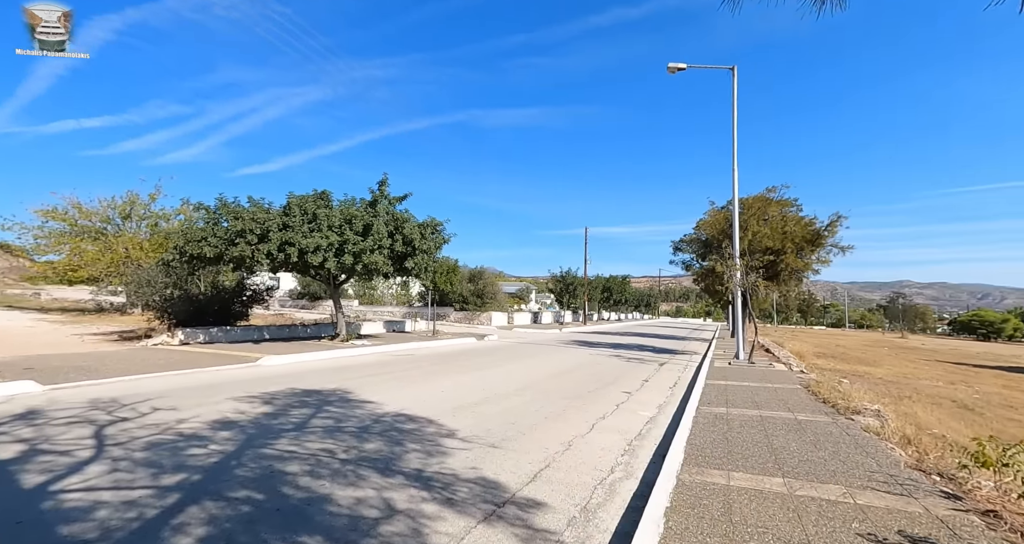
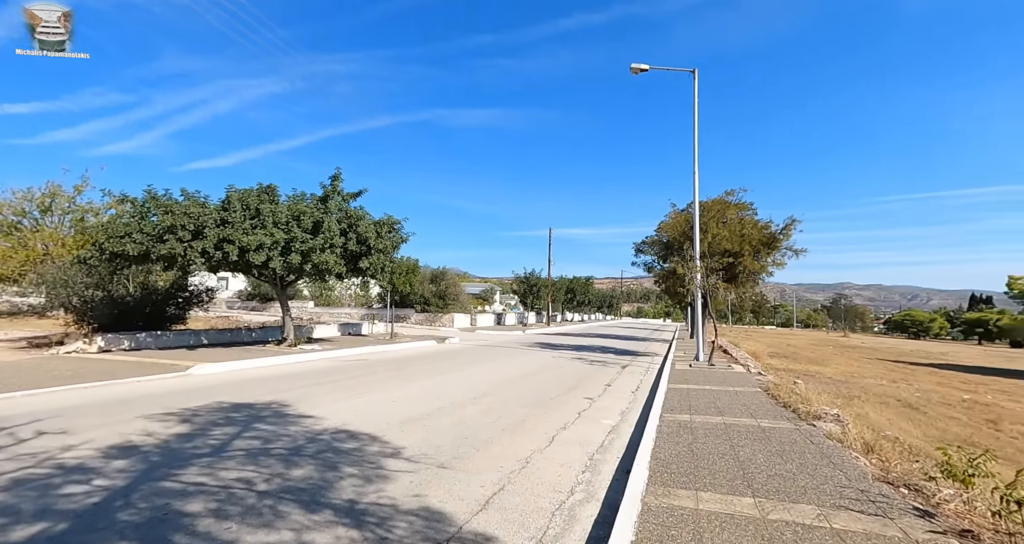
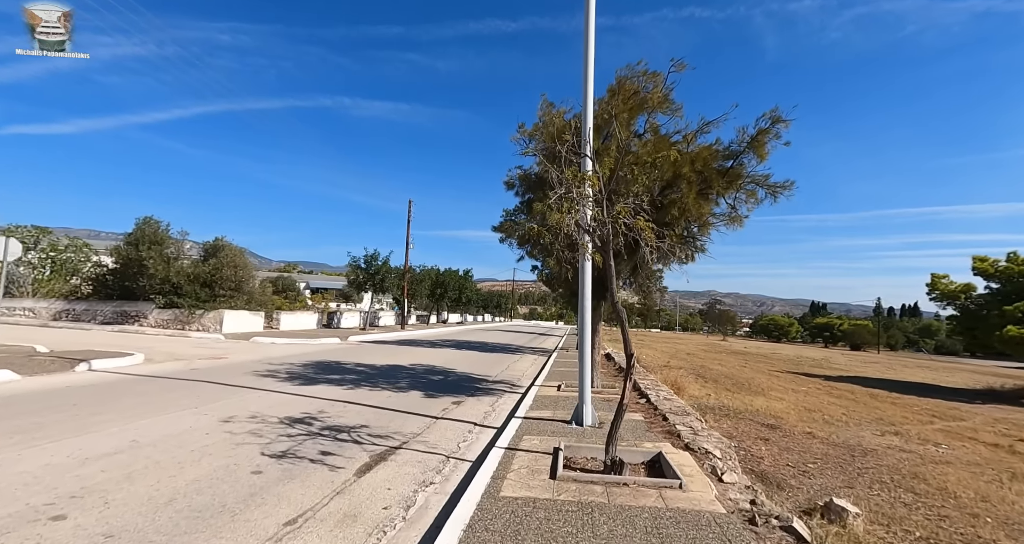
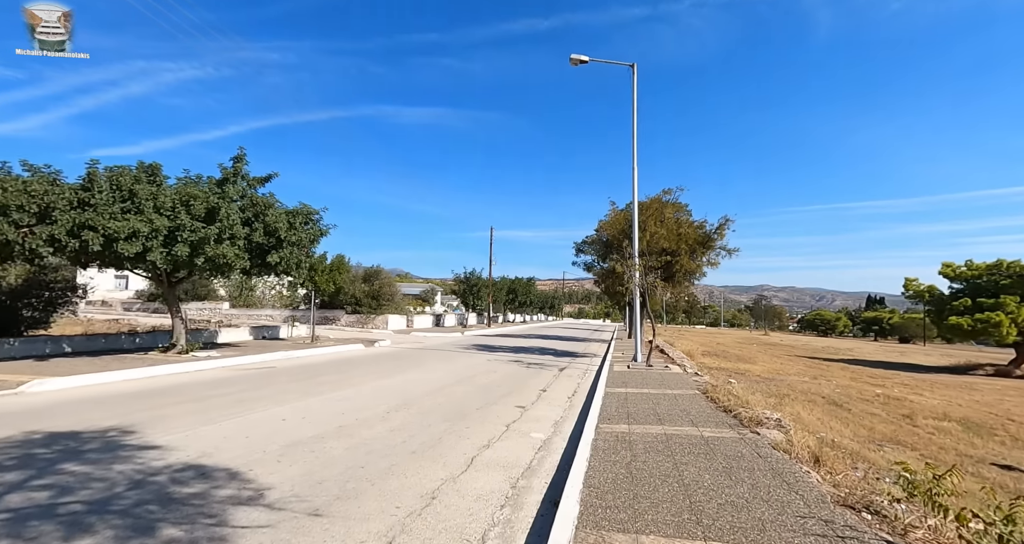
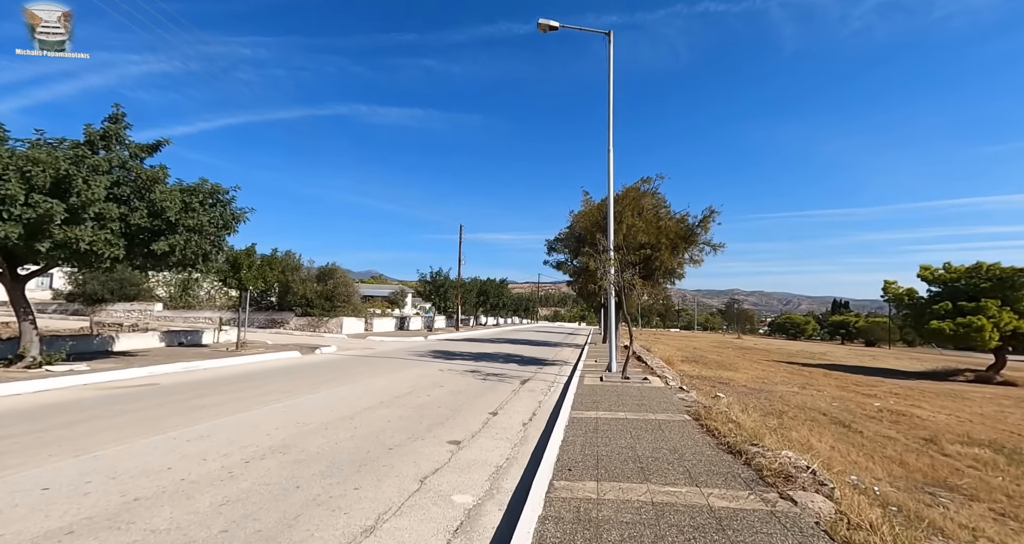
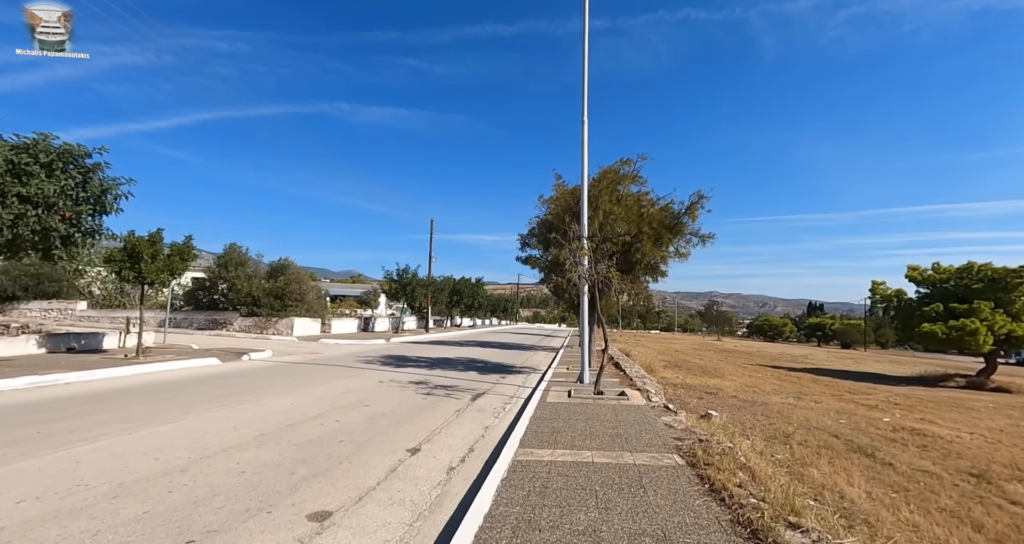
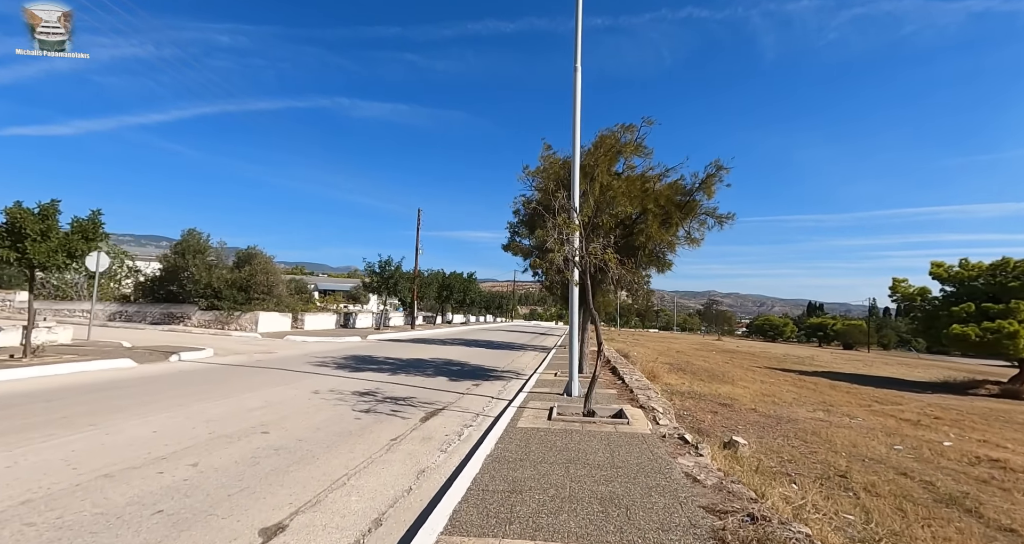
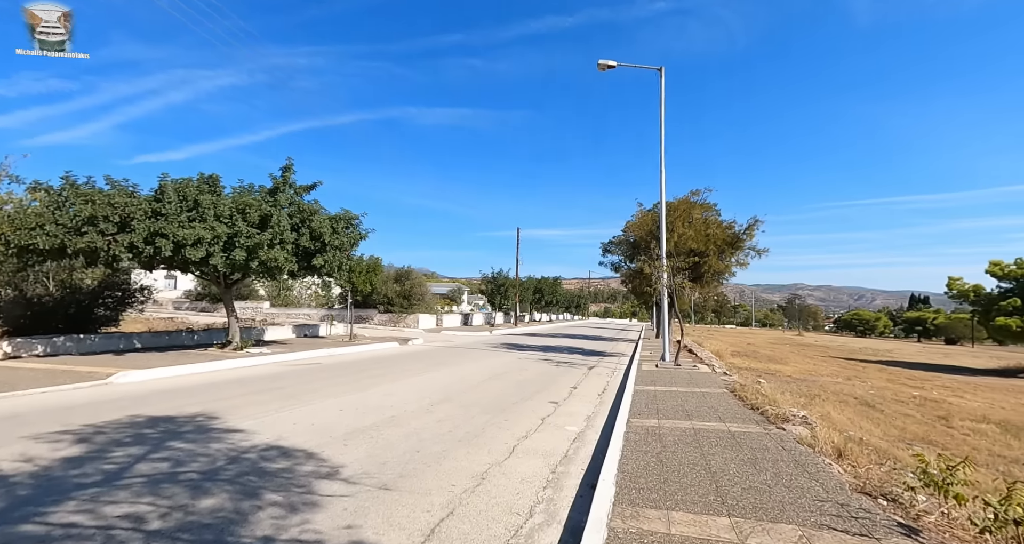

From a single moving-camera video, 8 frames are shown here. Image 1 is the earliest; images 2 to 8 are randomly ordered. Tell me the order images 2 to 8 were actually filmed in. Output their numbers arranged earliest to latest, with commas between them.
2, 8, 4, 5, 6, 7, 3
